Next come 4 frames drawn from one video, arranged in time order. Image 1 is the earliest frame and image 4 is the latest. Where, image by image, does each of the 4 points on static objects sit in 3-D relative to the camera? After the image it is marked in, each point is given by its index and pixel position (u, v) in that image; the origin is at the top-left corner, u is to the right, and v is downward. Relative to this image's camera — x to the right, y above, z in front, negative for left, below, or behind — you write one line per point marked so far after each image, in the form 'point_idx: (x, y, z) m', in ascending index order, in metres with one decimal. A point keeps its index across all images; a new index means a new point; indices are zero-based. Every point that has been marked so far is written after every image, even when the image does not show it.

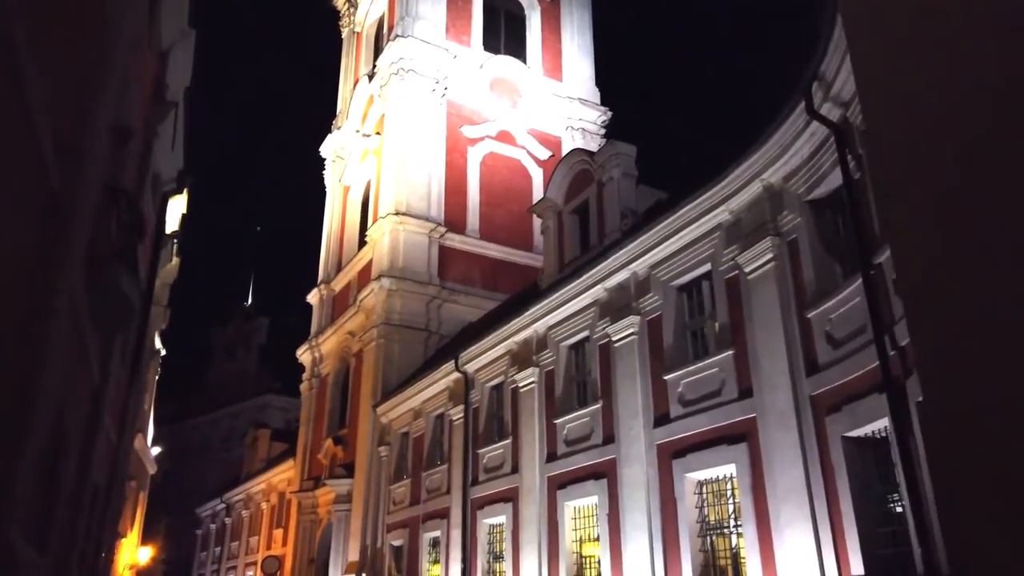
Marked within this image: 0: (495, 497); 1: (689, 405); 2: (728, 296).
0: (-0.4, -4.8, +17.0) m
1: (+2.8, -1.9, +11.9) m
2: (+3.4, -0.1, +11.5) m
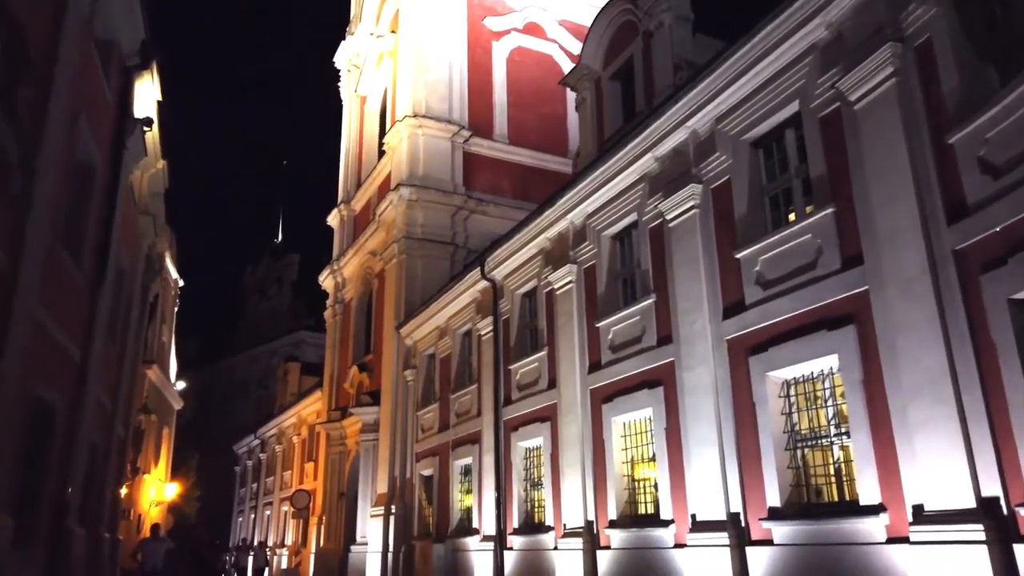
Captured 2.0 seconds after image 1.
0: (+0.4, -2.6, +14.8) m
1: (+3.2, 0.0, +9.3) m
2: (+3.7, +1.8, +8.7) m
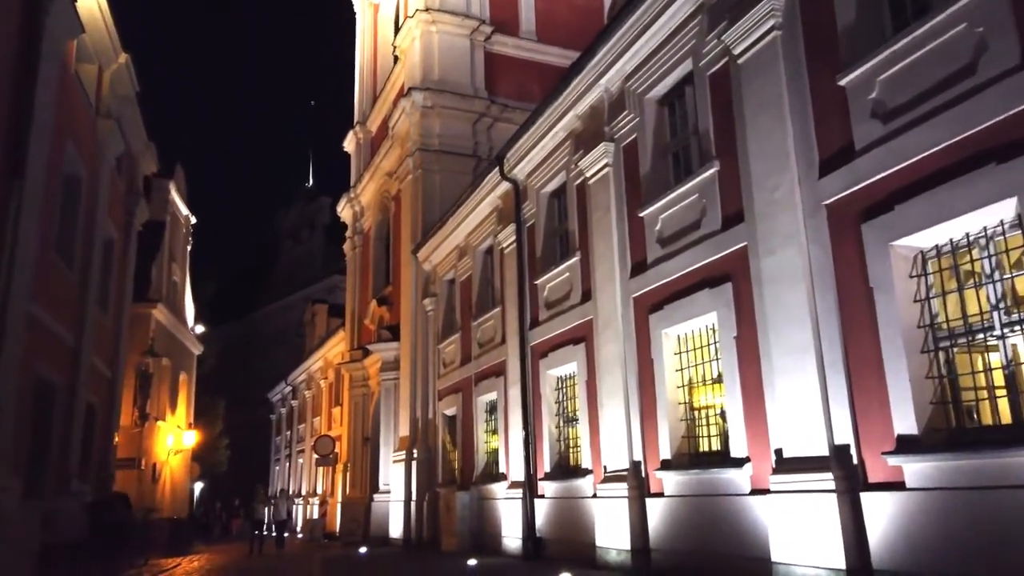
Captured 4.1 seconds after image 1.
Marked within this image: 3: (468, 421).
0: (+0.8, -0.9, +12.2) m
1: (+3.3, +1.4, +6.3) m
2: (+3.6, +3.2, +5.6) m
3: (-0.9, -2.9, +16.1) m
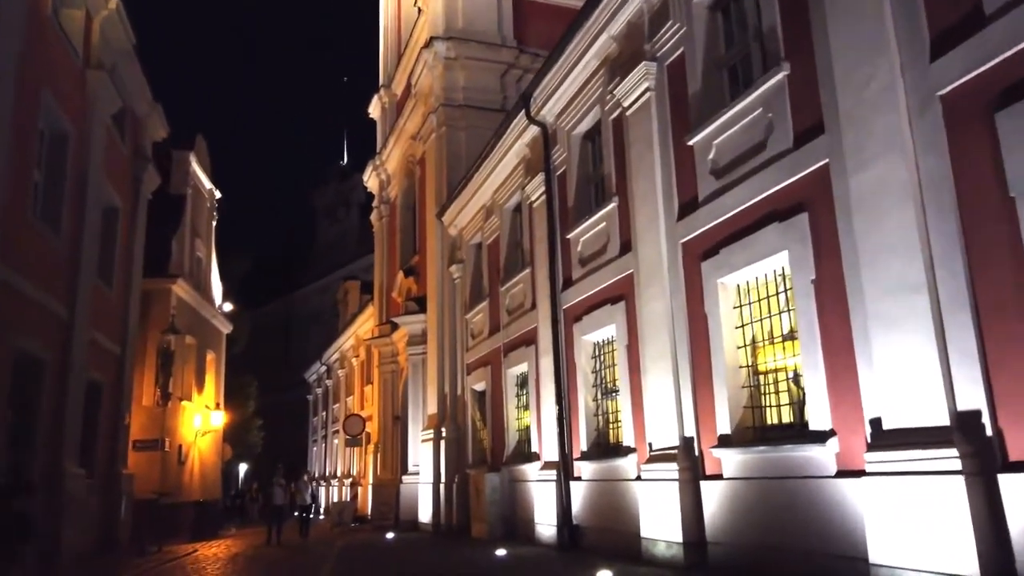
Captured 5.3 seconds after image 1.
0: (+1.2, -0.2, +10.6) m
1: (+3.3, +2.0, +4.6) m
2: (+3.6, +3.7, +3.8) m
3: (-0.3, -2.1, +14.6) m
